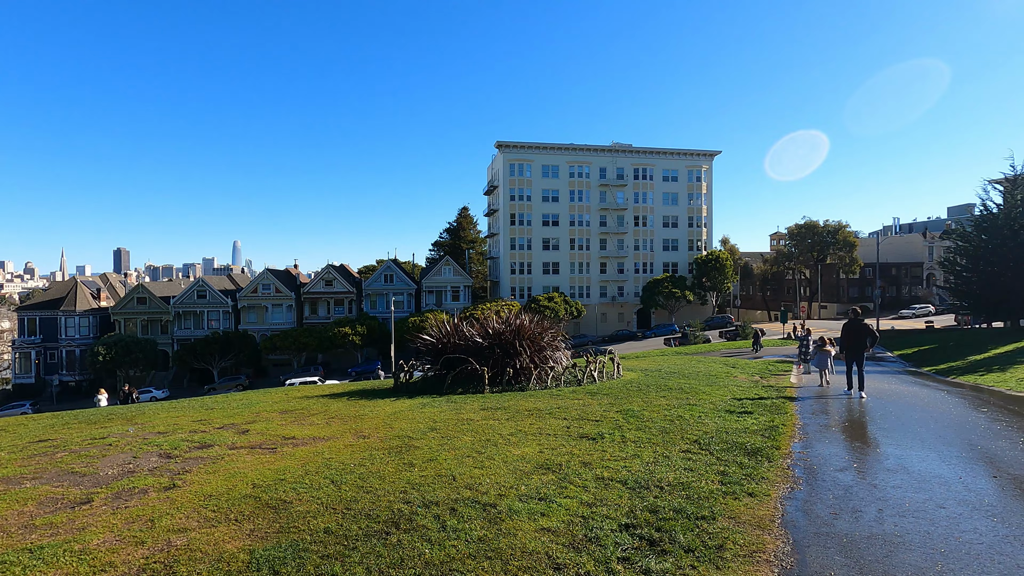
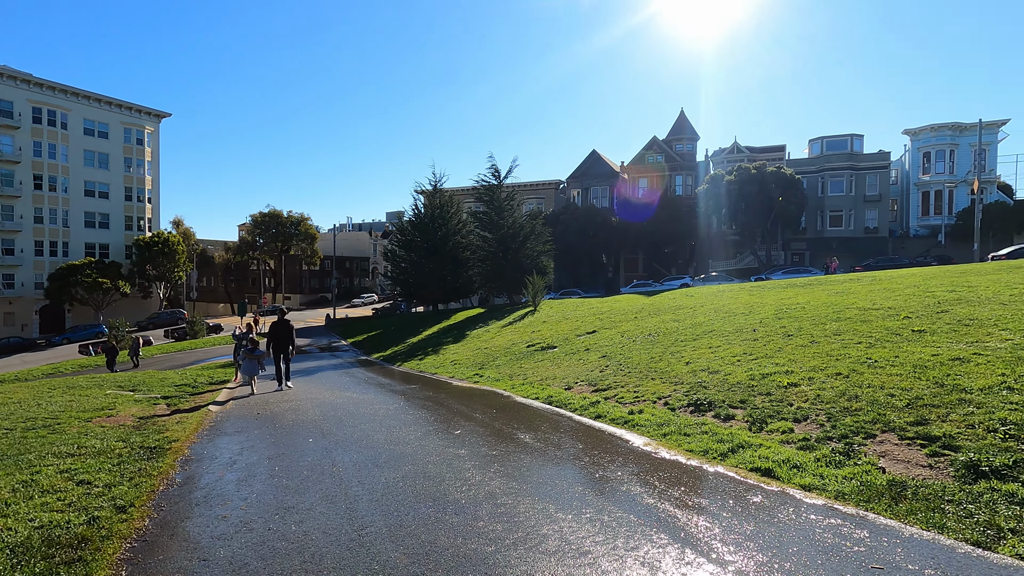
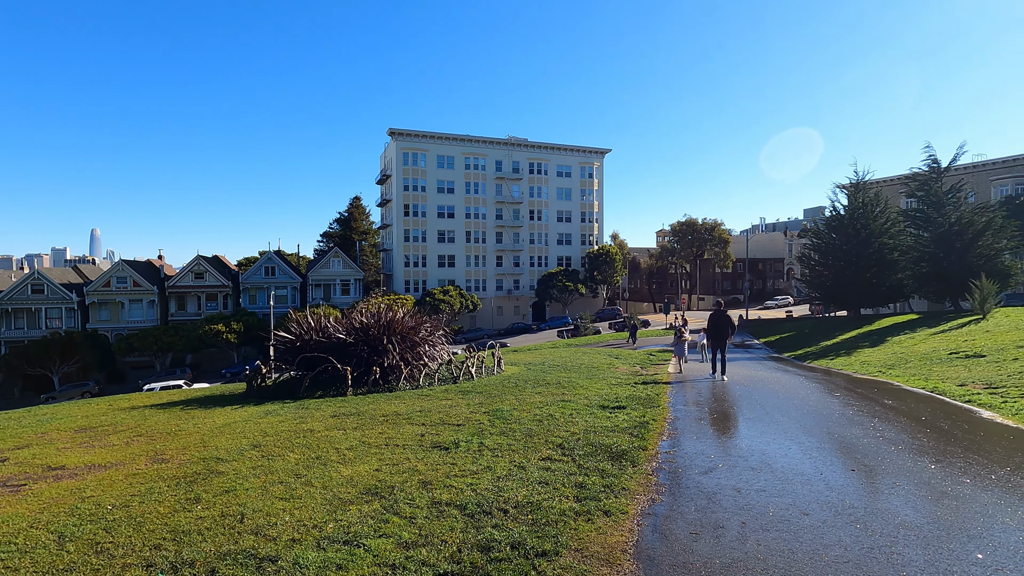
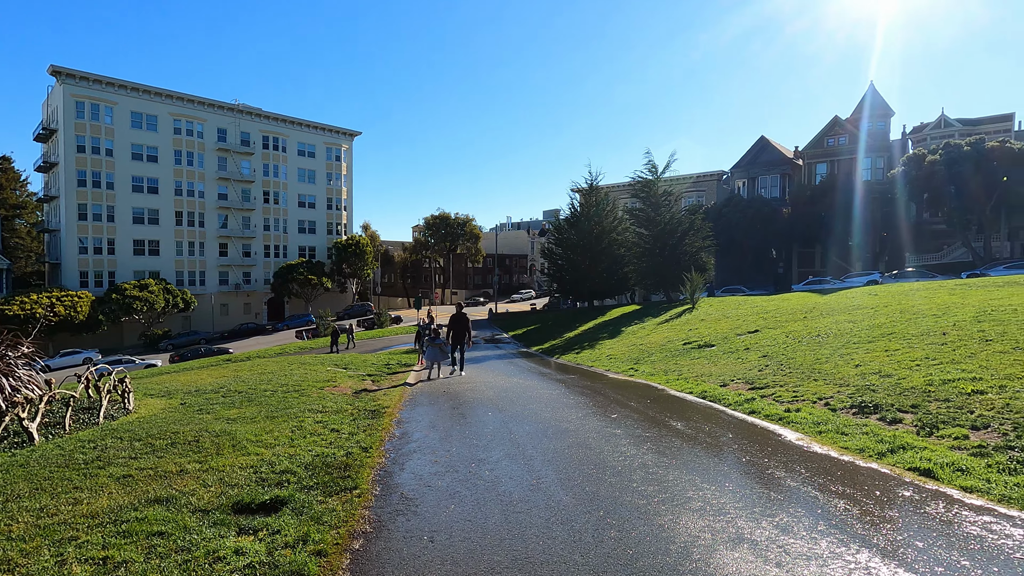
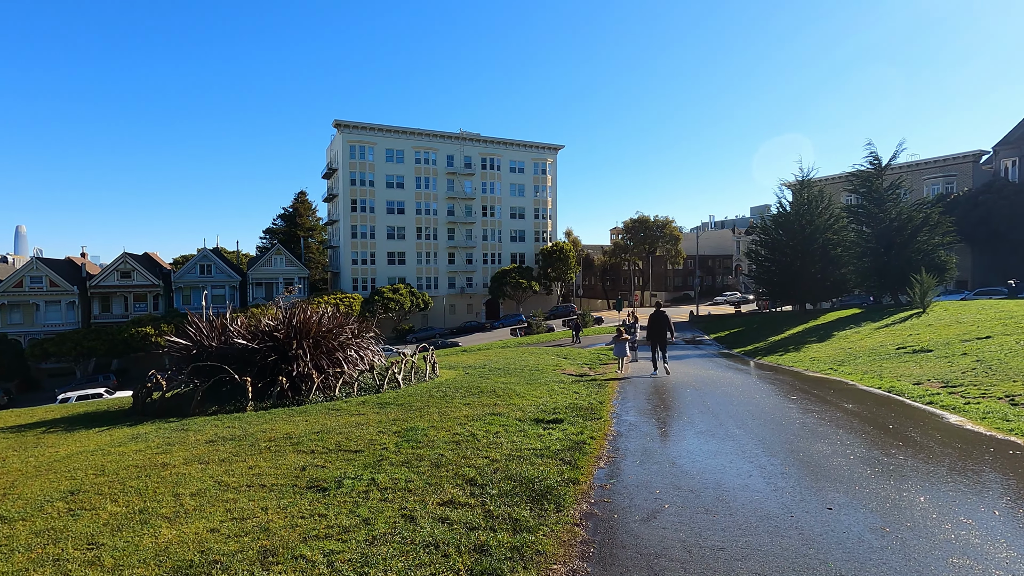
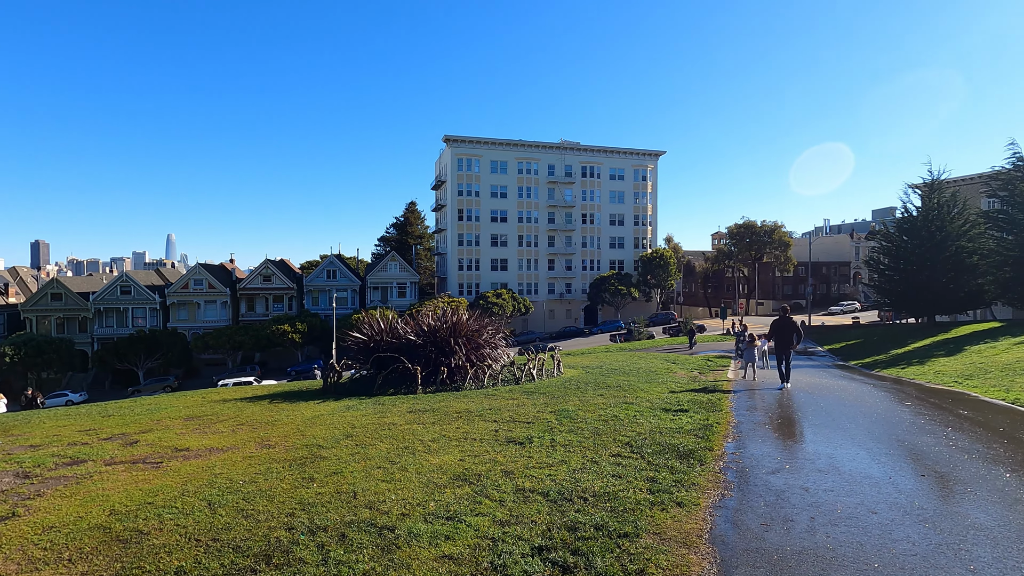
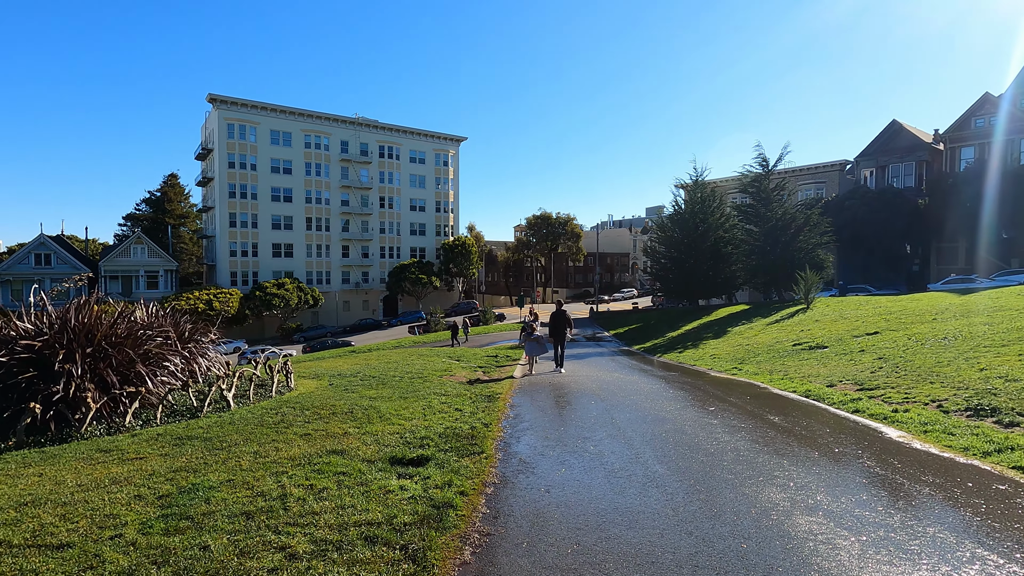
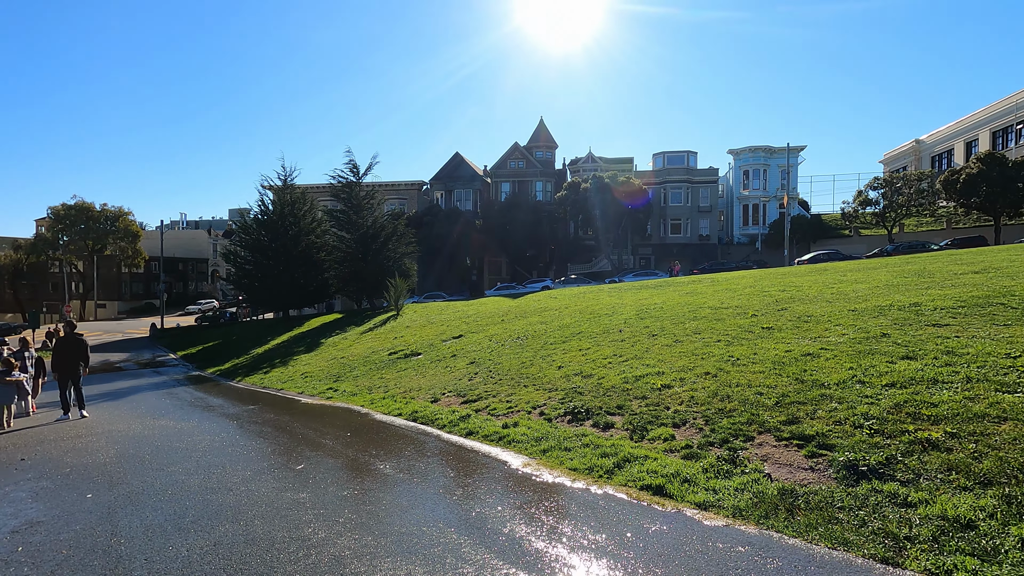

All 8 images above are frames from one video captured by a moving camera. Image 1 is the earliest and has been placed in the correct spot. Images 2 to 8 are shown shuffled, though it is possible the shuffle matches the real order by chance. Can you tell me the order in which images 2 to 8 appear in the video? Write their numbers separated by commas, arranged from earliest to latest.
6, 3, 5, 7, 4, 2, 8
